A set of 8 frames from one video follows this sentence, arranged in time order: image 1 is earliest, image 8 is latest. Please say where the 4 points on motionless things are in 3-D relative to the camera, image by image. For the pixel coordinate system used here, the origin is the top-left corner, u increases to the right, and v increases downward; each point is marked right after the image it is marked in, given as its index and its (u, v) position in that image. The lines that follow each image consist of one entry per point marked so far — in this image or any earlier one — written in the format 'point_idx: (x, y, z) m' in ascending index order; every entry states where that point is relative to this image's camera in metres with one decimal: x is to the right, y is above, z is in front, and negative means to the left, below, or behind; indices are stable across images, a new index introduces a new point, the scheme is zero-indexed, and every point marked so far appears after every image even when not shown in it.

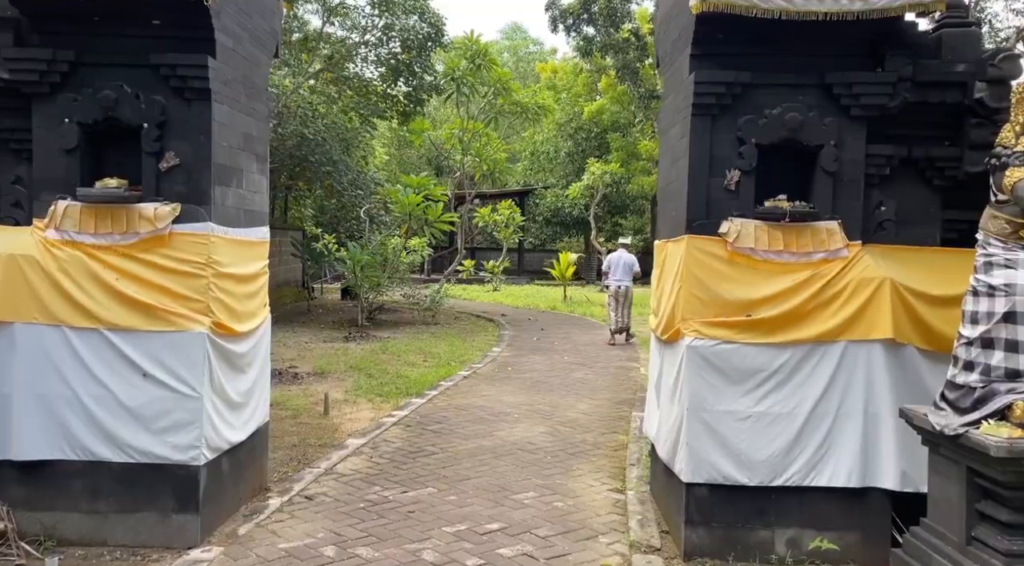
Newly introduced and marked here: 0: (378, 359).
0: (-1.5, -0.8, +9.8) m
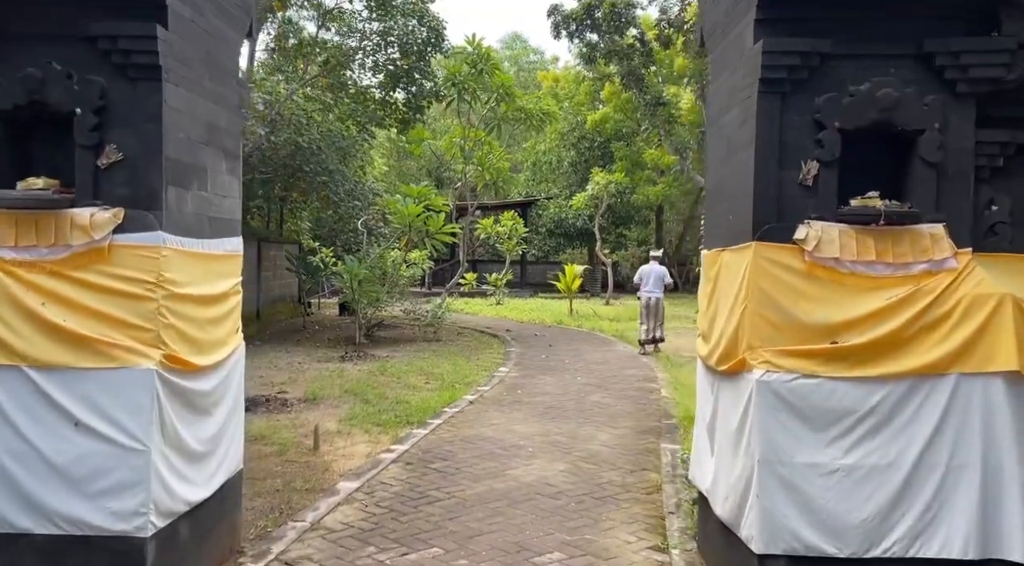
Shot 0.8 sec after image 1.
0: (-1.4, -1.0, +9.0) m
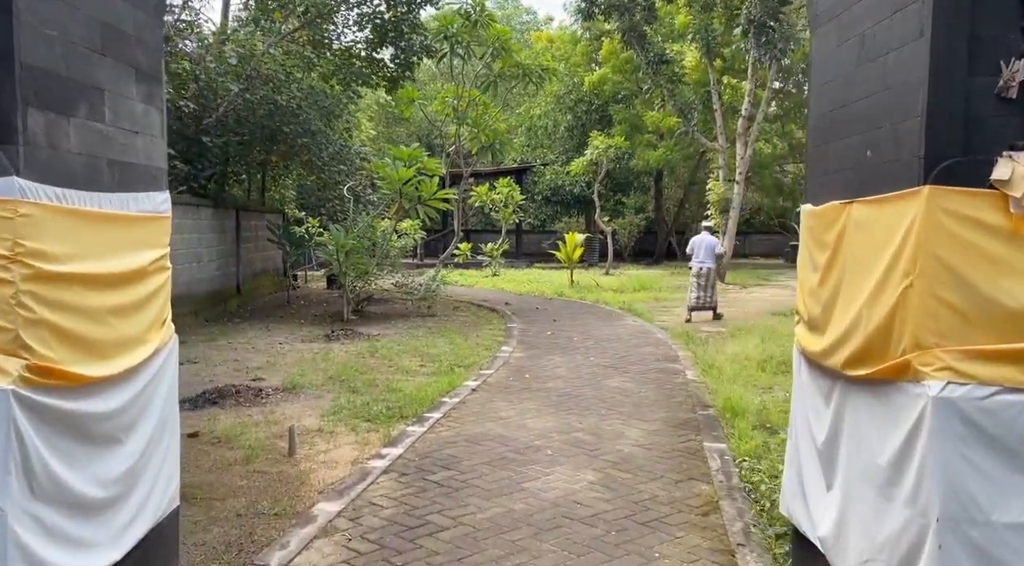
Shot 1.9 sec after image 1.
0: (-1.3, -0.7, +7.9) m
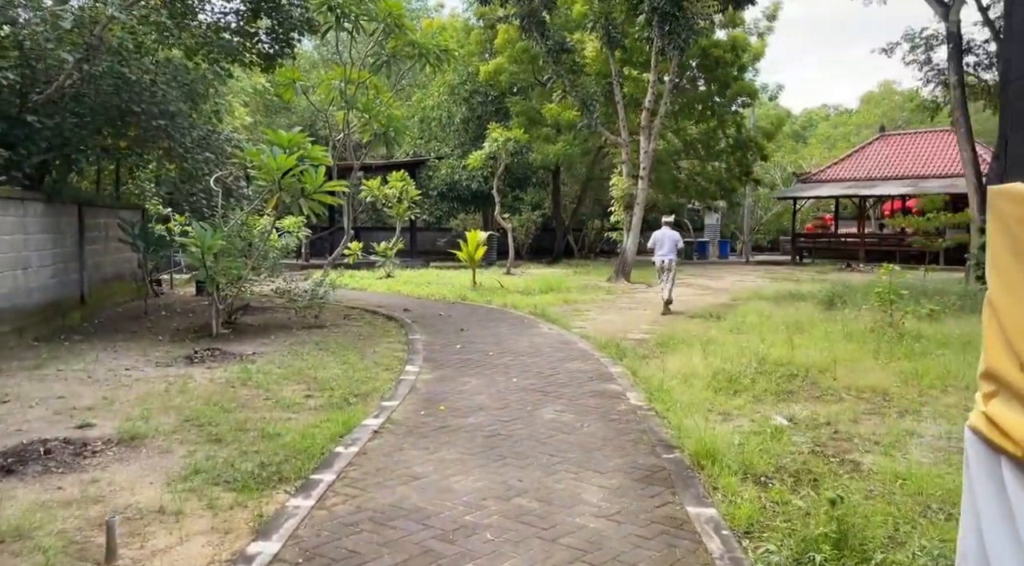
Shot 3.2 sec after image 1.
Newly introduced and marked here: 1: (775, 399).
0: (-2.0, -0.8, +6.3) m
1: (+2.1, -0.9, +7.0) m
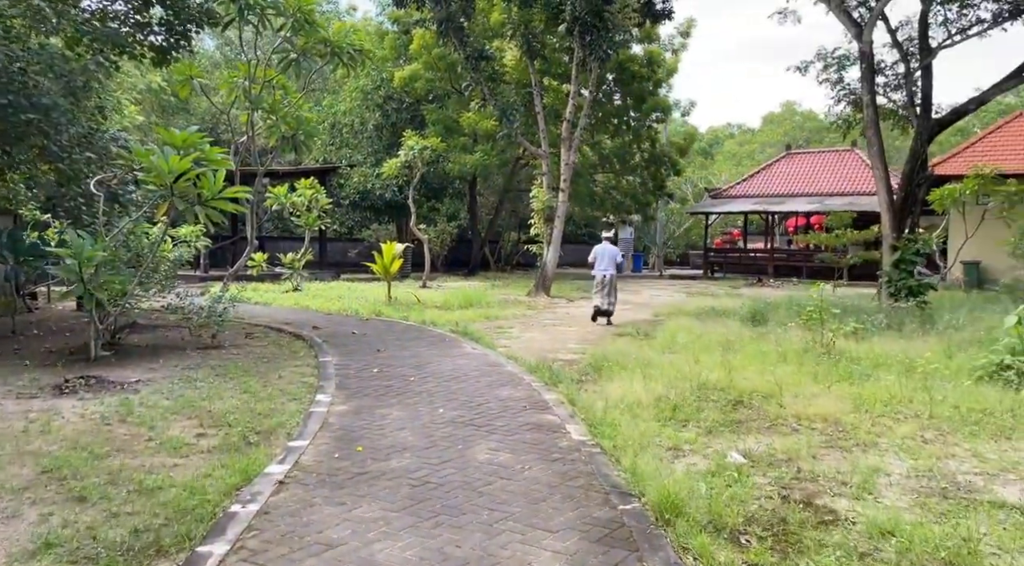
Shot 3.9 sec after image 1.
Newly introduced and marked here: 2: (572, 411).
0: (-2.4, -1.0, +5.3) m
1: (+1.6, -1.1, +6.5) m
2: (+0.5, -1.0, +6.8) m
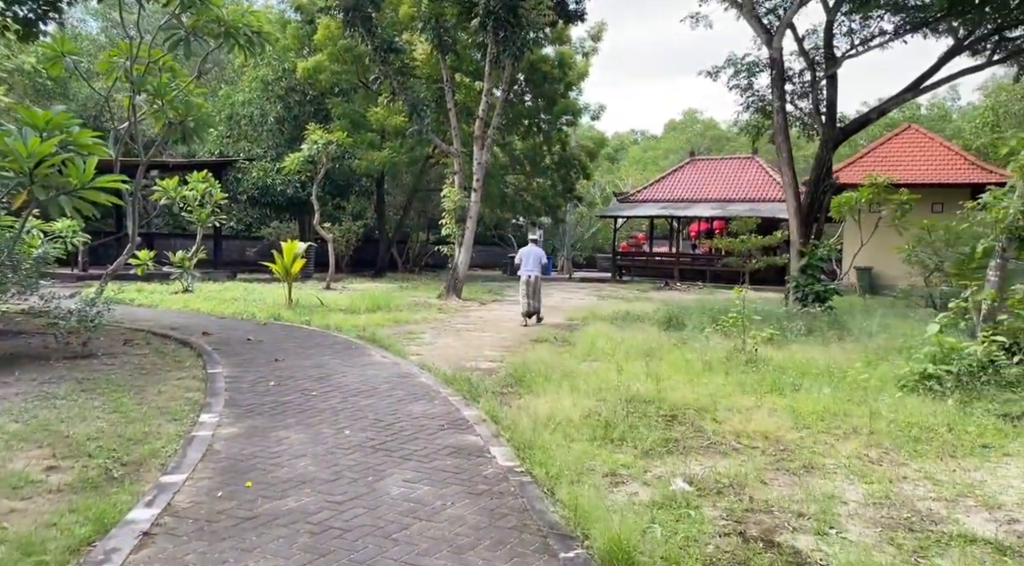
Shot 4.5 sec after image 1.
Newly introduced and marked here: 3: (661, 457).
0: (-2.9, -1.0, +4.3) m
1: (+1.0, -1.1, +5.9) m
2: (-0.1, -1.0, +6.1) m
3: (+1.0, -1.1, +5.7) m
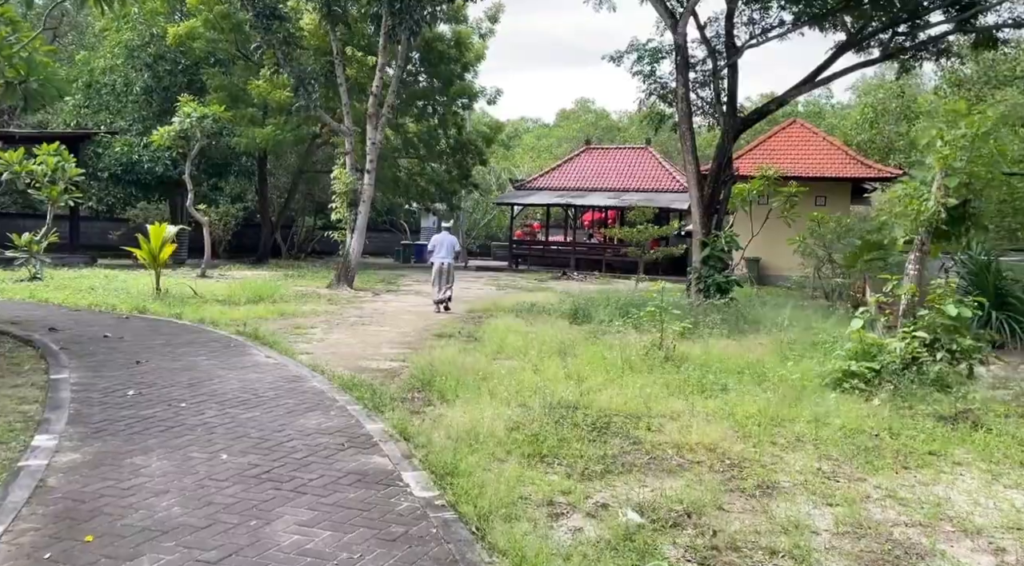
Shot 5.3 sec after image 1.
0: (-3.1, -0.9, +3.0) m
1: (+0.5, -1.1, +5.1) m
2: (-0.6, -1.0, +5.1) m
3: (+0.5, -1.1, +5.0) m
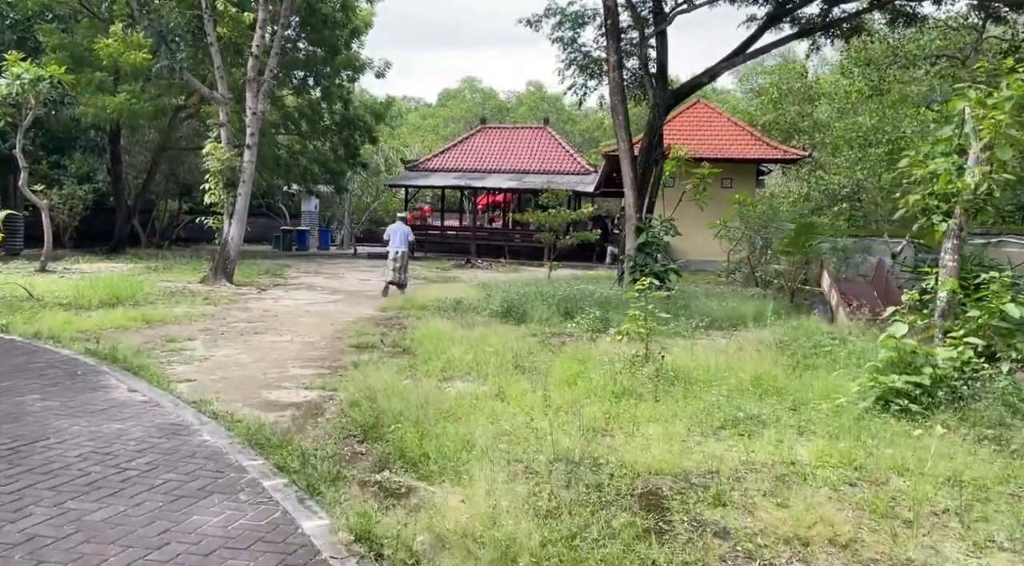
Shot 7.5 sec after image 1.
0: (-2.5, -1.1, +0.5) m
1: (+0.8, -1.2, +3.0) m
2: (-0.4, -1.1, +2.9) m
3: (+0.8, -1.2, +2.9) m
